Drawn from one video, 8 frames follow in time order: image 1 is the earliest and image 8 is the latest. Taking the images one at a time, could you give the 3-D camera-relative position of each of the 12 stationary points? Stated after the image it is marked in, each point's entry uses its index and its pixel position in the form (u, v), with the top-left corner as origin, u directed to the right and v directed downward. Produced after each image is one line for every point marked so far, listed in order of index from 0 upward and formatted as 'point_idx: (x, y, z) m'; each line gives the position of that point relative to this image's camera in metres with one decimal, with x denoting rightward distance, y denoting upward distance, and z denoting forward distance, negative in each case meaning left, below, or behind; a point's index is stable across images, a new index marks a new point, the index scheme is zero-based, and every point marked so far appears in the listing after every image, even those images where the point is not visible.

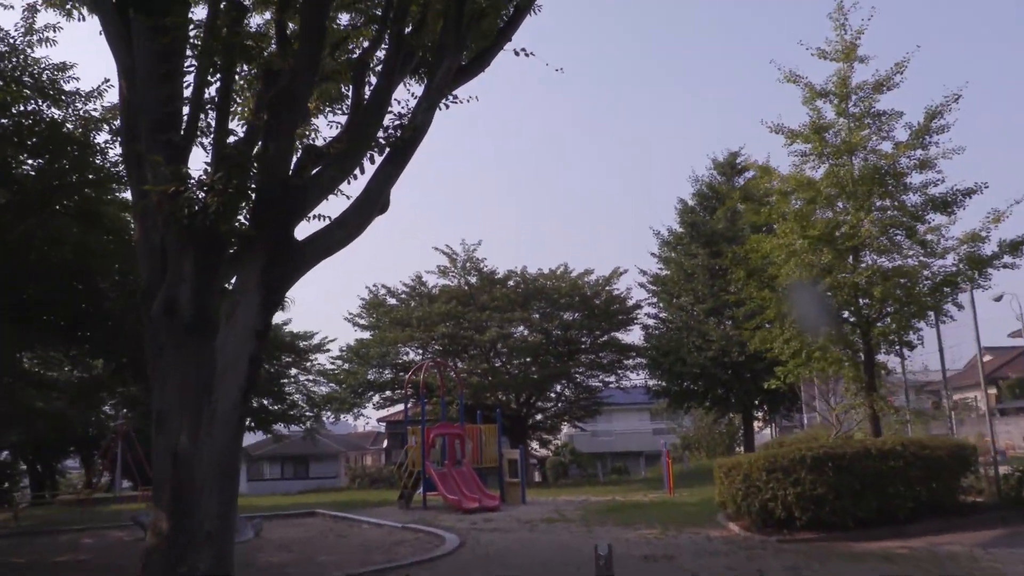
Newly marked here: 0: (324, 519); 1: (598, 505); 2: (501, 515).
0: (-3.4, -4.2, +17.4) m
1: (+1.6, -3.9, +17.3) m
2: (-0.2, -3.8, +16.2) m
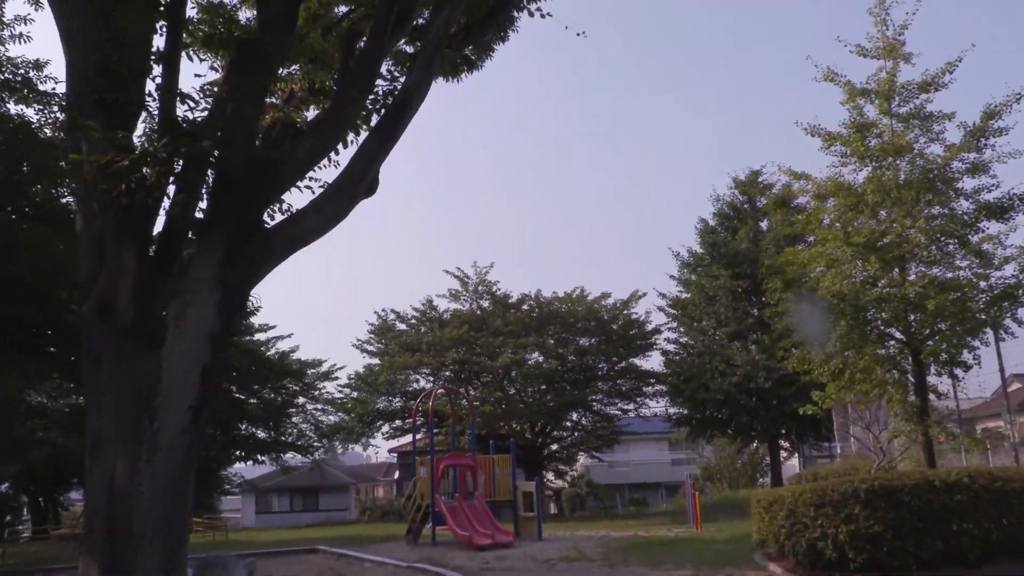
0: (-3.2, -4.6, +16.3) m
1: (+1.8, -4.3, +16.1) m
2: (+0.1, -4.1, +14.9) m
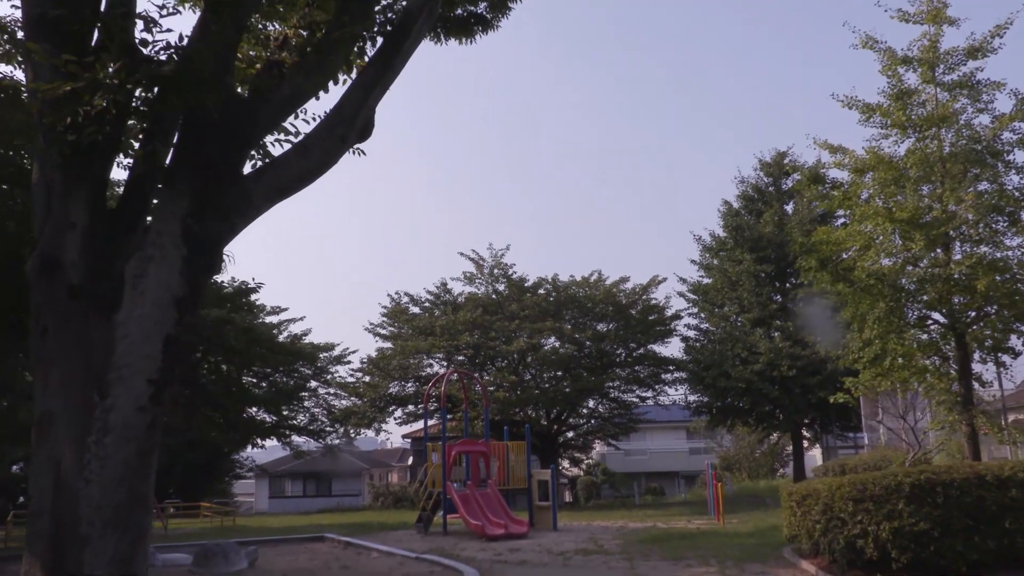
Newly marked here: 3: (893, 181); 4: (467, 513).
0: (-2.9, -4.2, +15.7) m
1: (+2.1, -3.9, +15.4) m
2: (+0.3, -3.8, +14.3) m
3: (+4.4, +1.2, +11.1) m
4: (-0.8, -3.9, +16.4) m
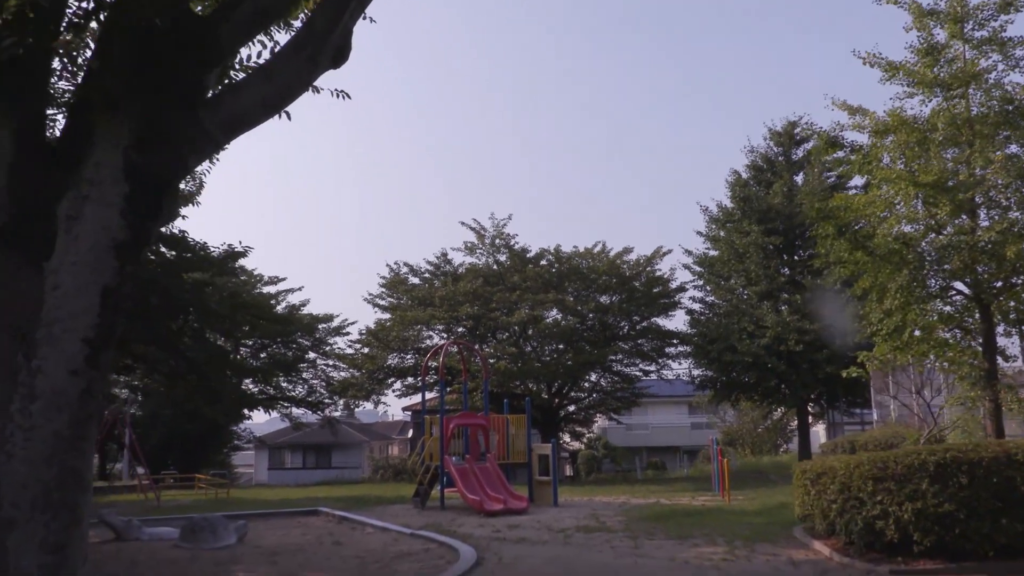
0: (-2.9, -3.7, +15.2) m
1: (+2.0, -3.5, +14.9) m
2: (+0.3, -3.3, +13.8) m
3: (+4.4, +1.6, +10.5) m
4: (-0.8, -3.3, +16.0) m
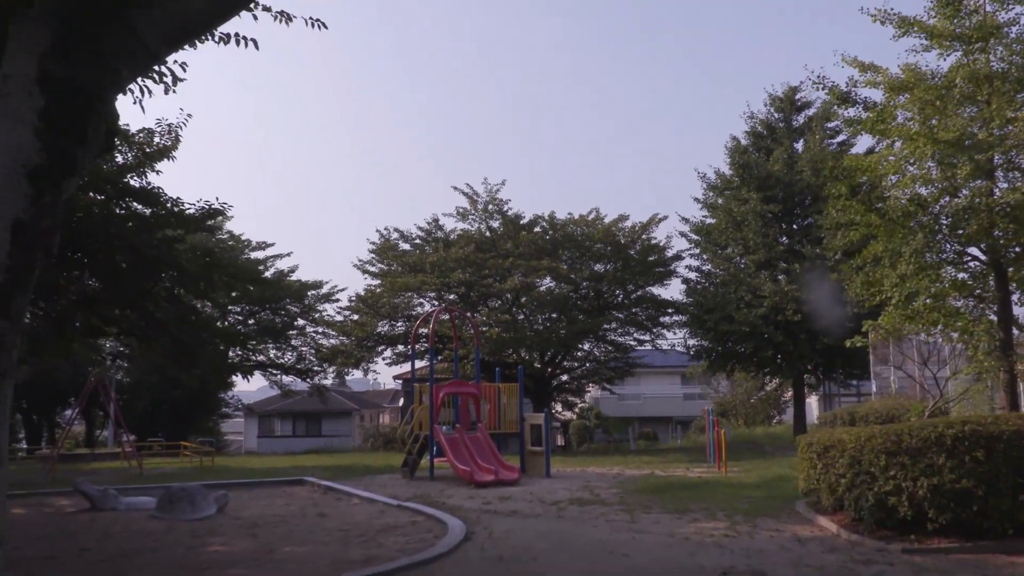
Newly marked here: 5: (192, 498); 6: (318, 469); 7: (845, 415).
0: (-3.1, -3.1, +14.8) m
1: (+1.9, -2.9, +14.5) m
2: (+0.1, -2.8, +13.4) m
3: (+4.4, +1.9, +9.9) m
4: (-0.9, -2.8, +15.5) m
5: (-3.7, -2.5, +11.2) m
6: (-3.9, -3.7, +19.3) m
7: (+5.9, -2.3, +17.0) m
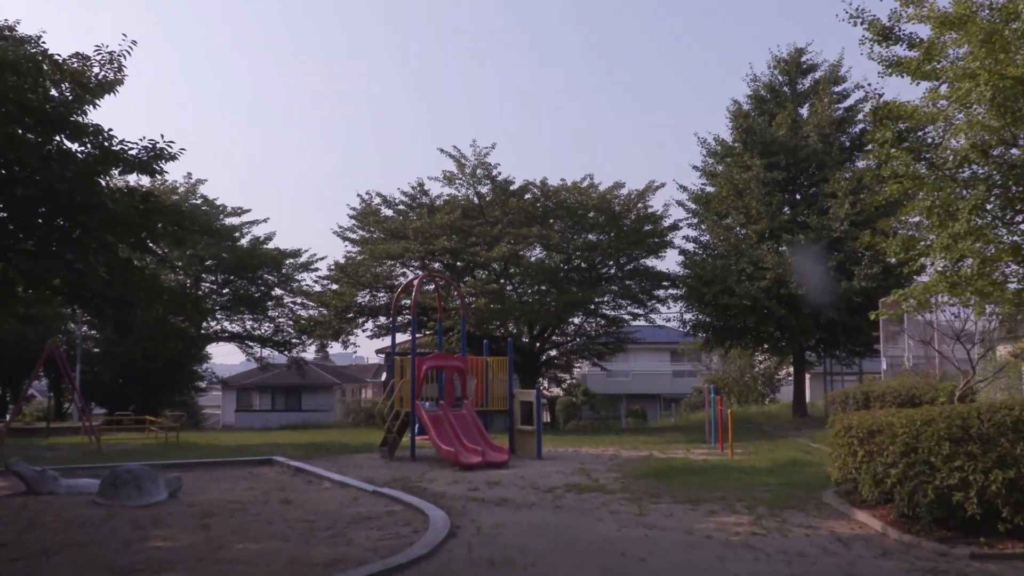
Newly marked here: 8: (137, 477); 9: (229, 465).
0: (-3.2, -2.6, +13.5) m
1: (+1.7, -2.5, +13.3) m
2: (0.0, -2.4, +12.2) m
3: (+4.3, +2.3, +8.6) m
4: (-1.1, -2.2, +14.2) m
5: (-3.8, -2.0, +9.9) m
6: (-4.2, -3.0, +18.0) m
7: (+5.7, -1.8, +15.8) m
8: (-3.9, -2.0, +9.9) m
9: (-4.1, -2.6, +13.9) m
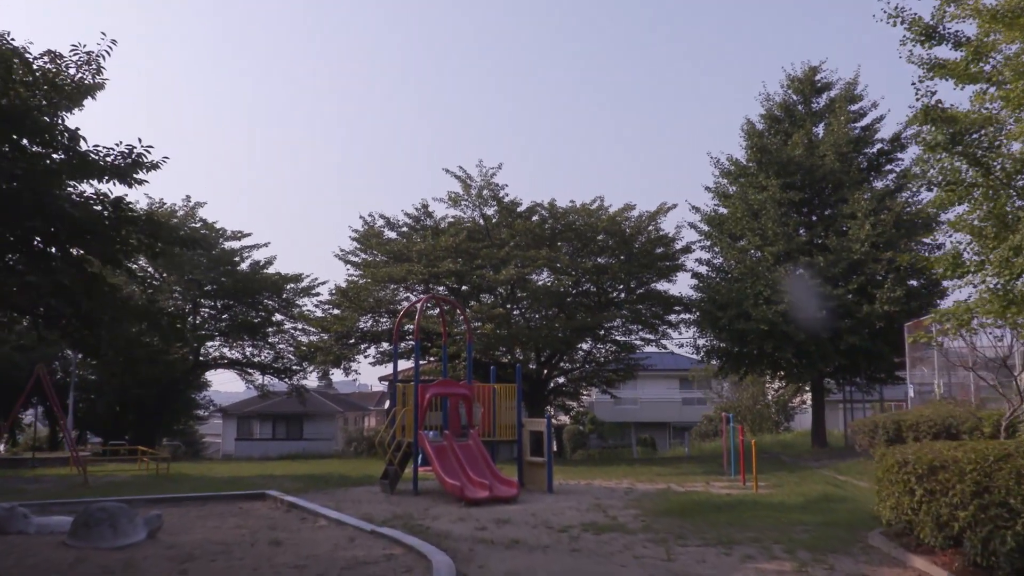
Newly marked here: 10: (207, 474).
0: (-3.1, -2.9, +12.6) m
1: (+1.9, -2.7, +12.4) m
2: (+0.1, -2.6, +11.3) m
3: (+4.4, +2.1, +7.8) m
4: (-1.0, -2.5, +13.3) m
5: (-3.7, -2.2, +9.0) m
6: (-4.0, -3.4, +17.1) m
7: (+5.8, -2.1, +14.9) m
8: (-3.8, -2.2, +9.1) m
9: (-4.0, -2.9, +13.0) m
10: (-6.2, -3.8, +19.4) m
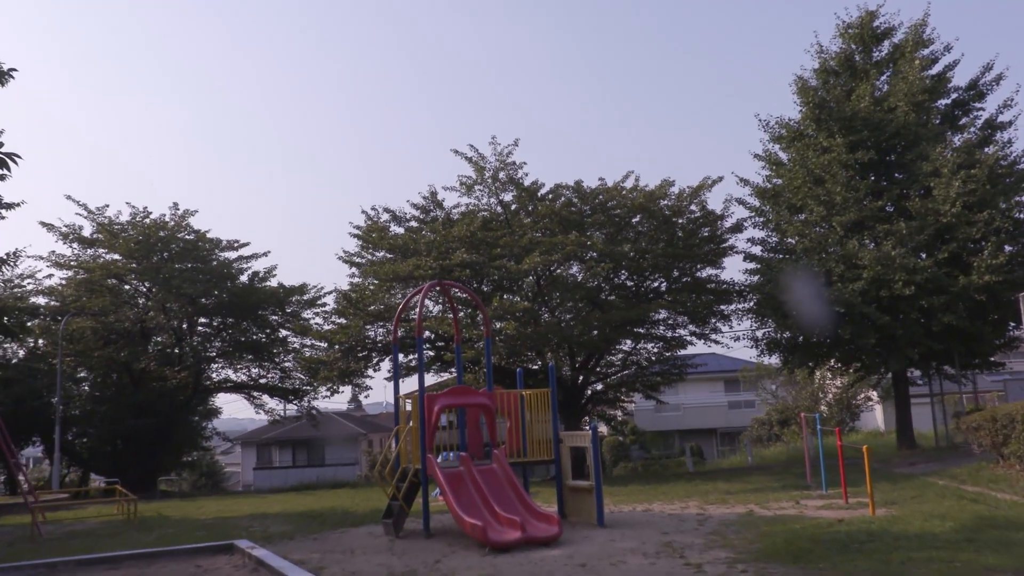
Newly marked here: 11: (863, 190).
0: (-2.7, -2.7, +9.6) m
1: (+2.3, -2.4, +9.2) m
2: (+0.5, -2.3, +8.2) m
3: (+4.4, +2.7, +4.7) m
4: (-0.6, -2.3, +10.3) m
5: (-3.5, -2.1, +6.1) m
6: (-3.4, -3.4, +14.1) m
7: (+6.3, -1.6, +11.6) m
8: (-3.5, -2.0, +6.1) m
9: (-3.6, -2.8, +10.1) m
10: (-5.5, -3.9, +16.5) m
11: (+6.8, +1.9, +18.7) m
